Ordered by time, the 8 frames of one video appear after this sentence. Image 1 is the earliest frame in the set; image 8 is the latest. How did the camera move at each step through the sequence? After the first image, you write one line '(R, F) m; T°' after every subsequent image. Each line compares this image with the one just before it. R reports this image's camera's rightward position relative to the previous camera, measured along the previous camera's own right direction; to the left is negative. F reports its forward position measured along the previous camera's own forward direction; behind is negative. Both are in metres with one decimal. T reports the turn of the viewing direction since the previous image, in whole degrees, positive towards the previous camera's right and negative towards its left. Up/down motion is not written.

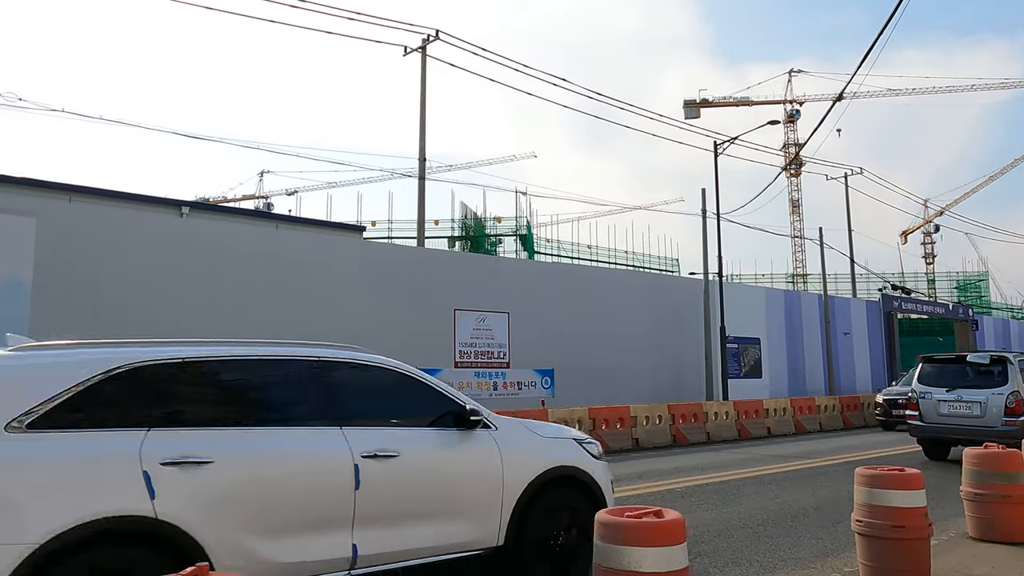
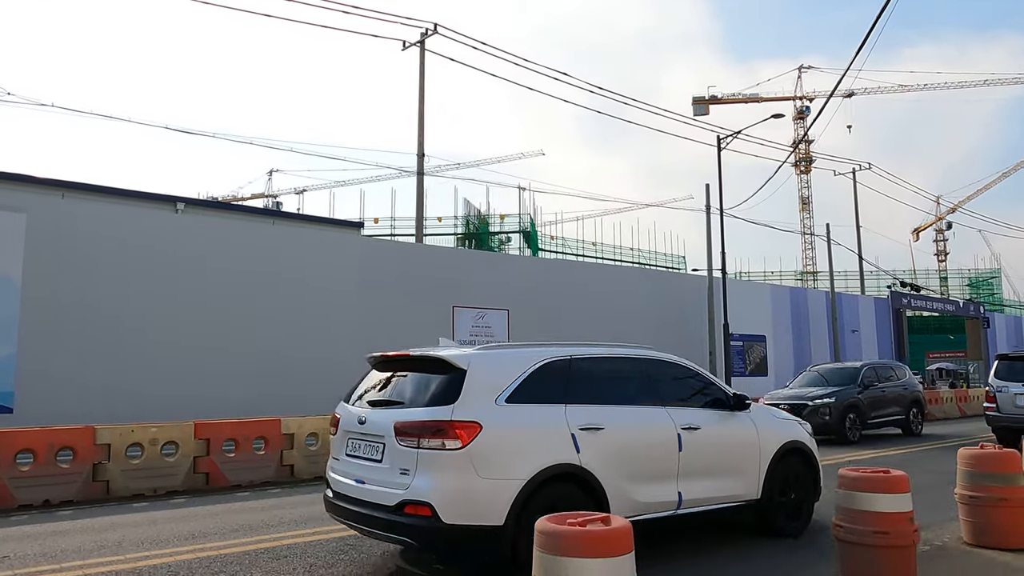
(+0.3, +0.3) m; -1°
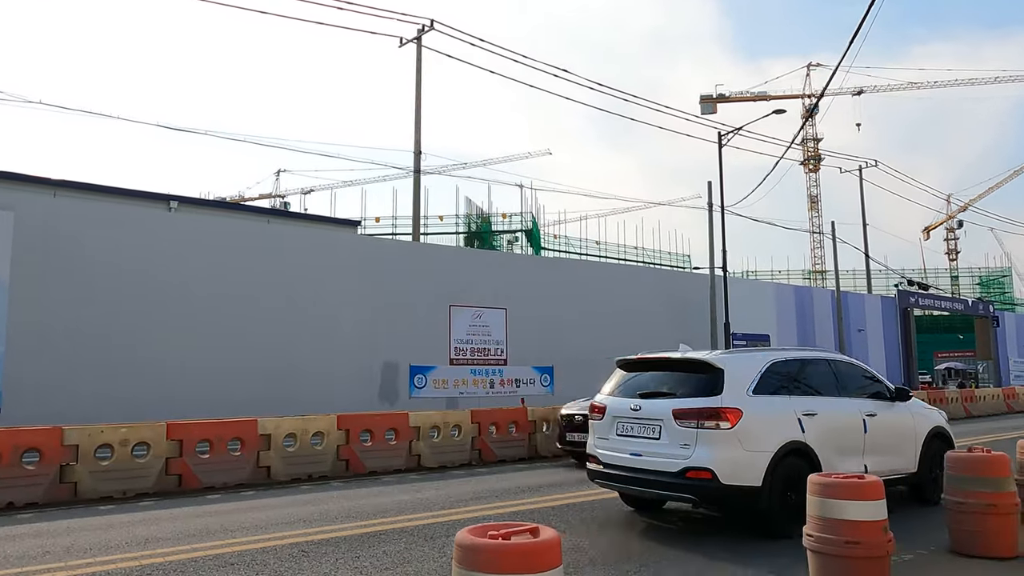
(+0.3, +0.3) m; -1°
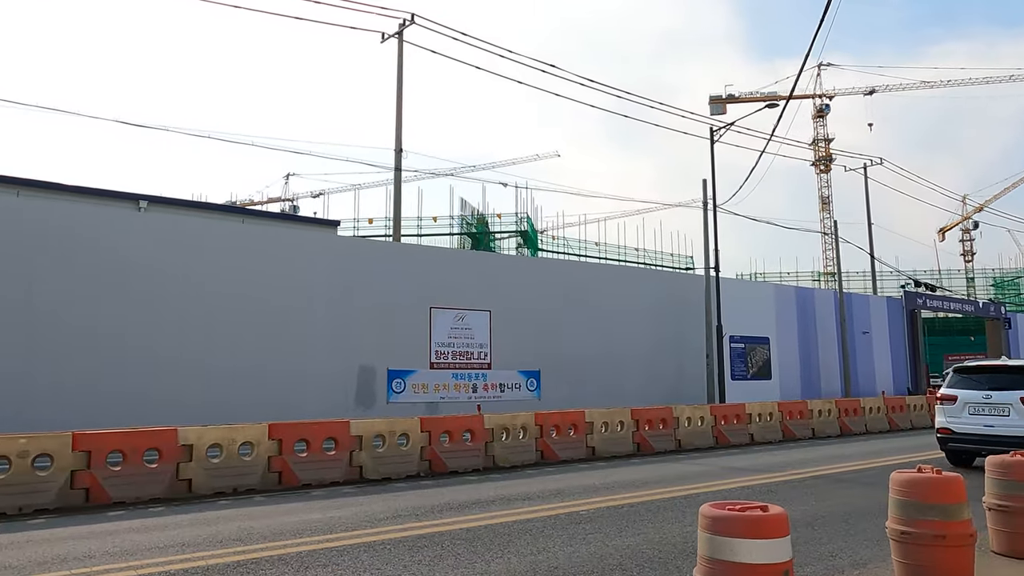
(+0.9, +0.7) m; -1°
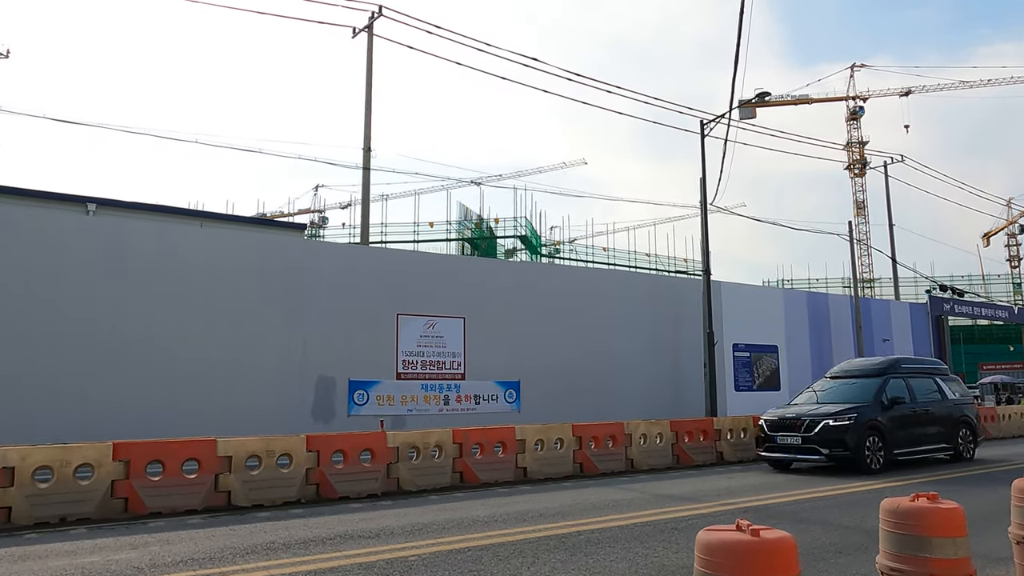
(+1.7, +1.4) m; -3°
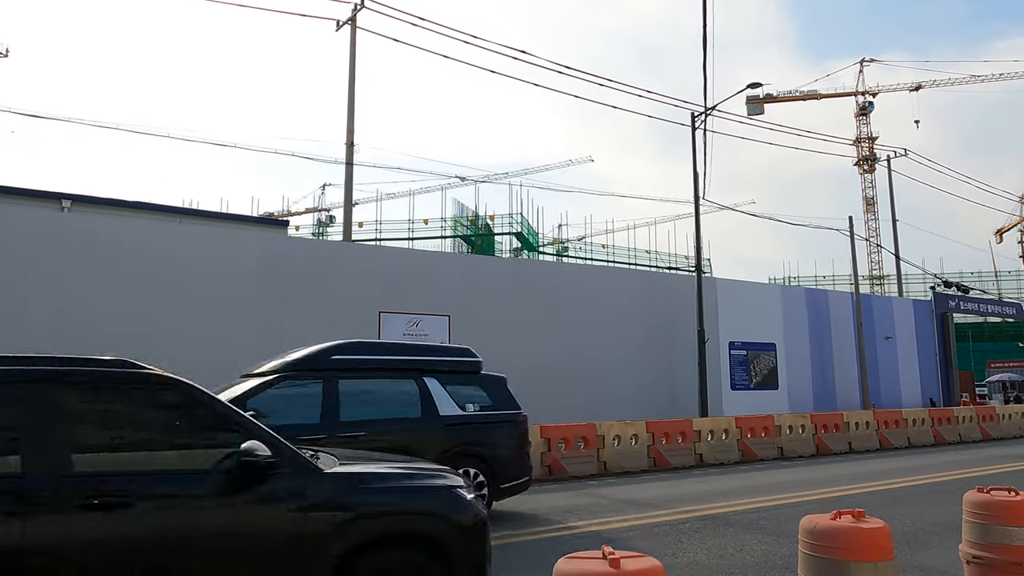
(+0.7, +0.5) m; -1°
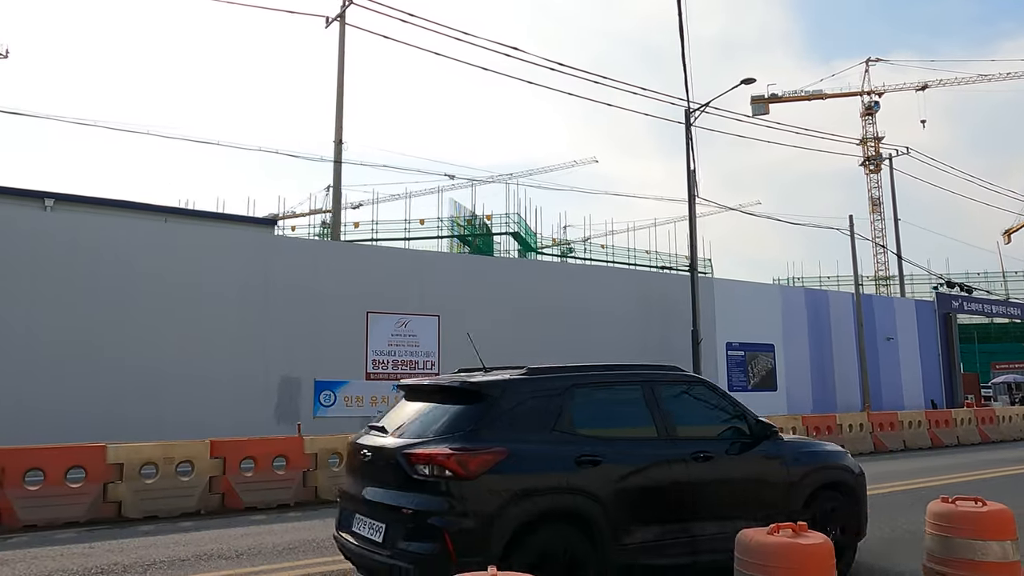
(+0.4, +0.3) m; 0°
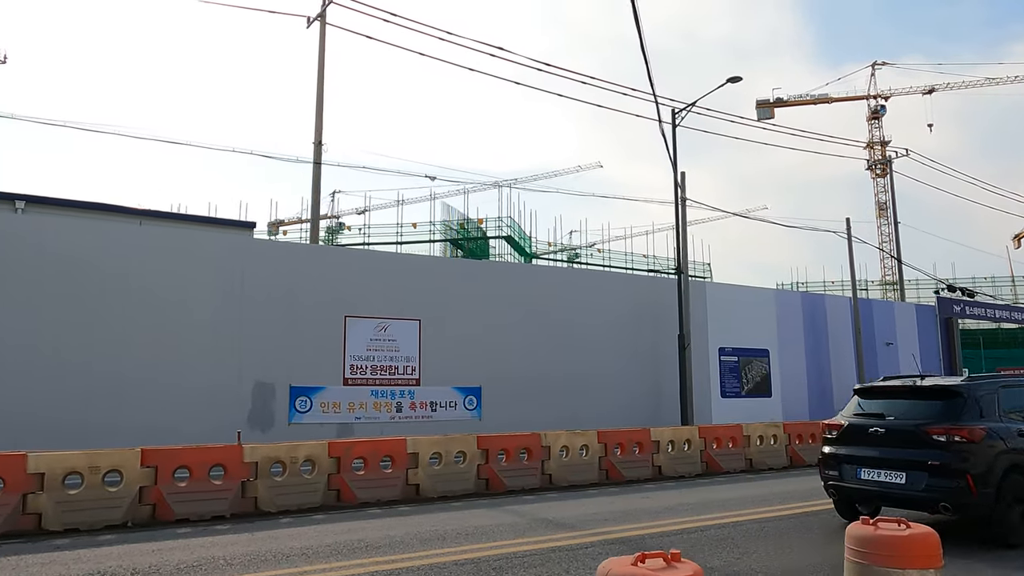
(+0.7, +0.4) m; -1°
